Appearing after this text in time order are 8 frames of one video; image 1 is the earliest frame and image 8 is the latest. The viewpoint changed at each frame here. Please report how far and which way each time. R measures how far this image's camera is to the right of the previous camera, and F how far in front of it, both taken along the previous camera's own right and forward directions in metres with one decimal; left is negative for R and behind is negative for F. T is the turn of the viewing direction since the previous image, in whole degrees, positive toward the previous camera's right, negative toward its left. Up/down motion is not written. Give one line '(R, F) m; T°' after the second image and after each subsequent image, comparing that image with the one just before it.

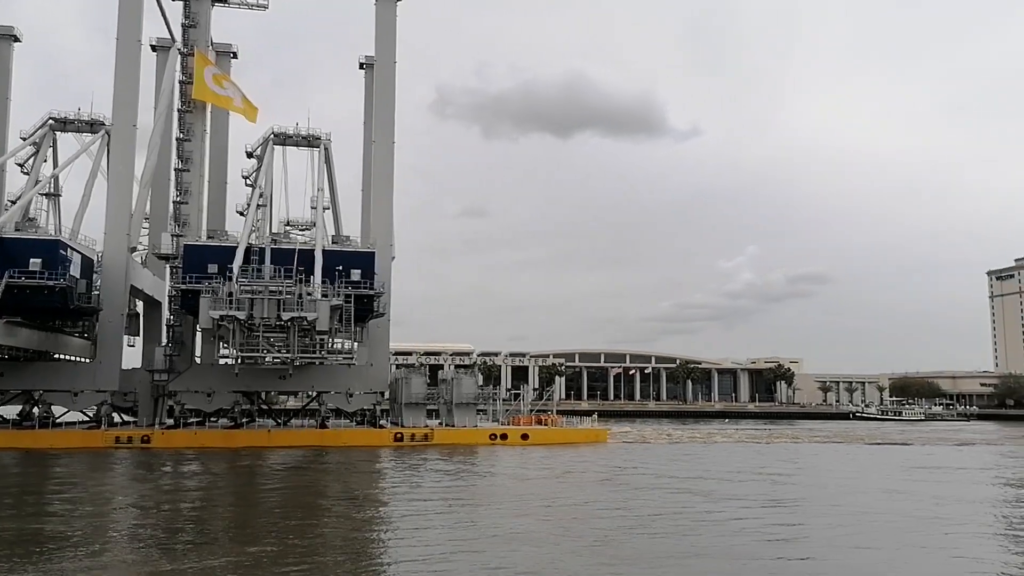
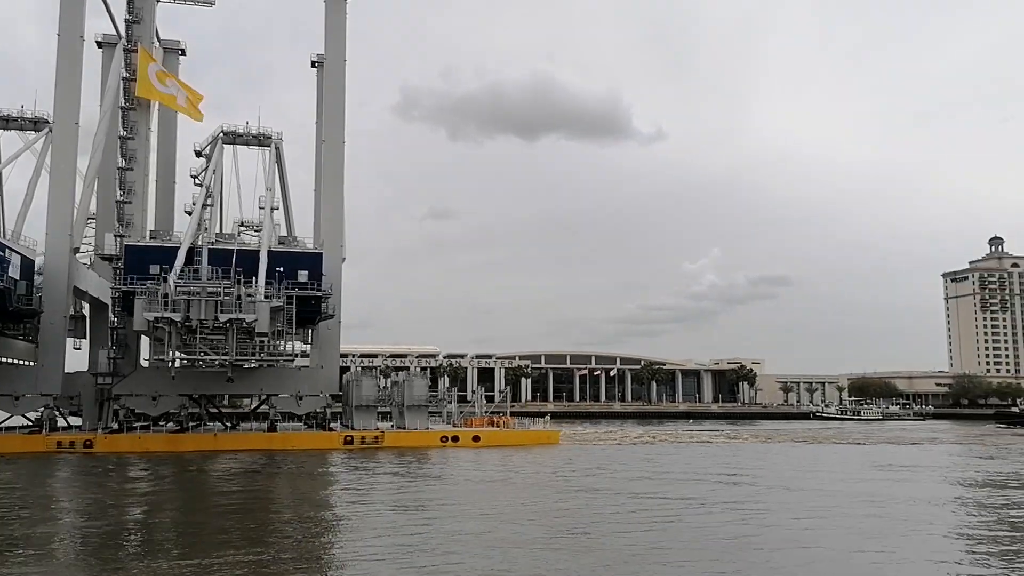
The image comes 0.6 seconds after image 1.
(+0.3, +0.2) m; +2°
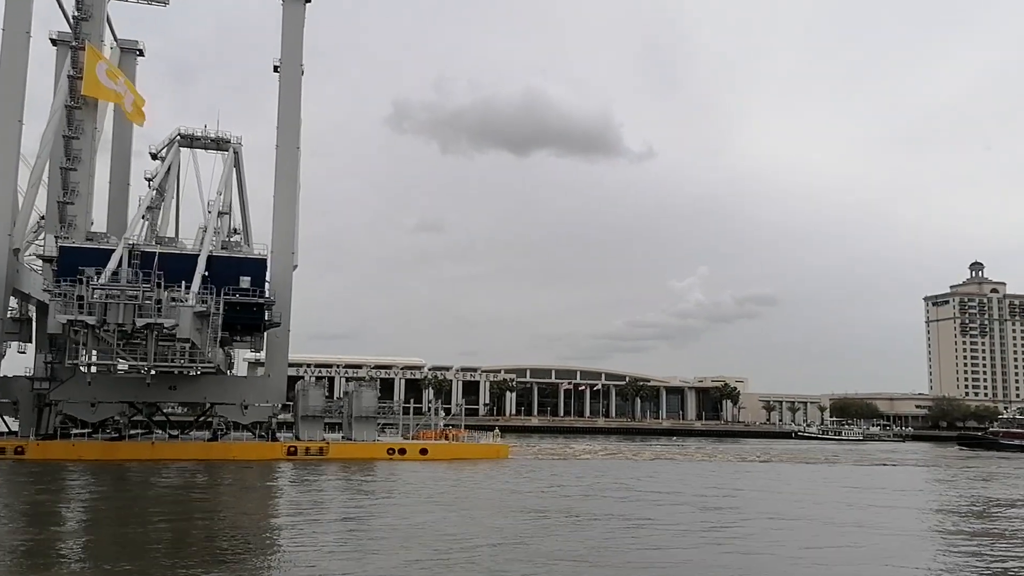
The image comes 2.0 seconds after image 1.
(+0.9, +0.5) m; +1°
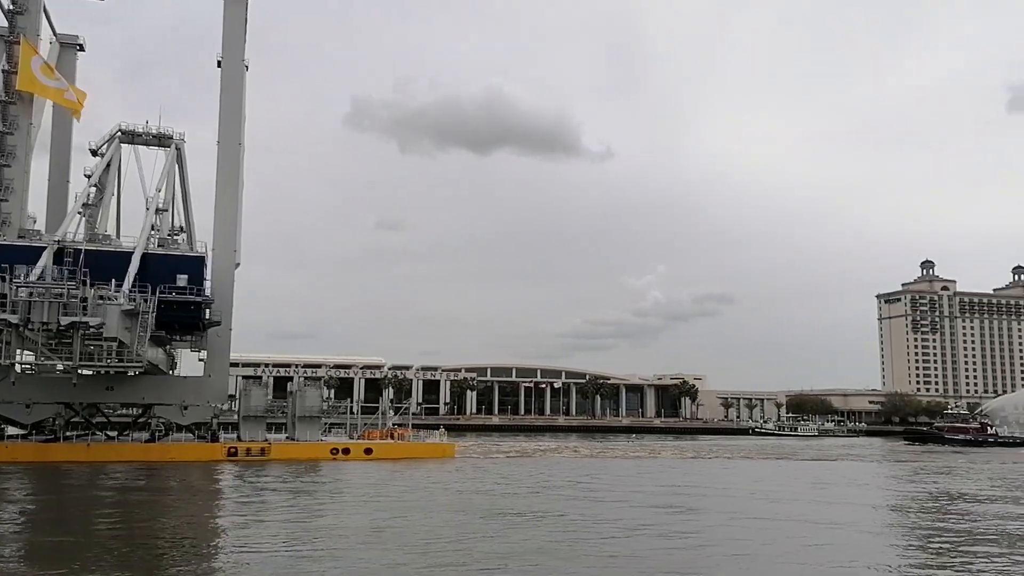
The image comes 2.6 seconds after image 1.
(+0.4, +0.2) m; +2°
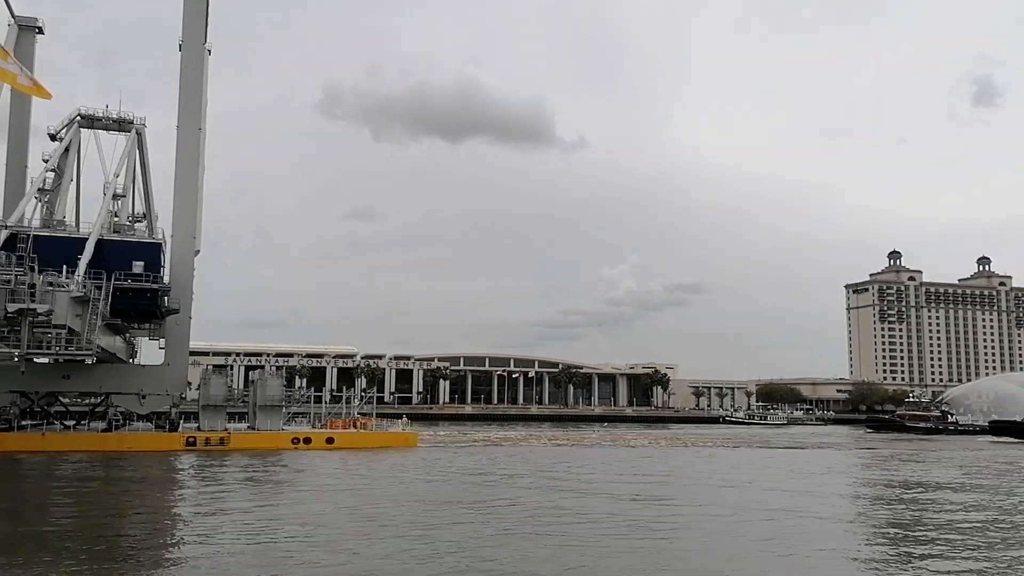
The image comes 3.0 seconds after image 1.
(+0.2, +0.2) m; +2°
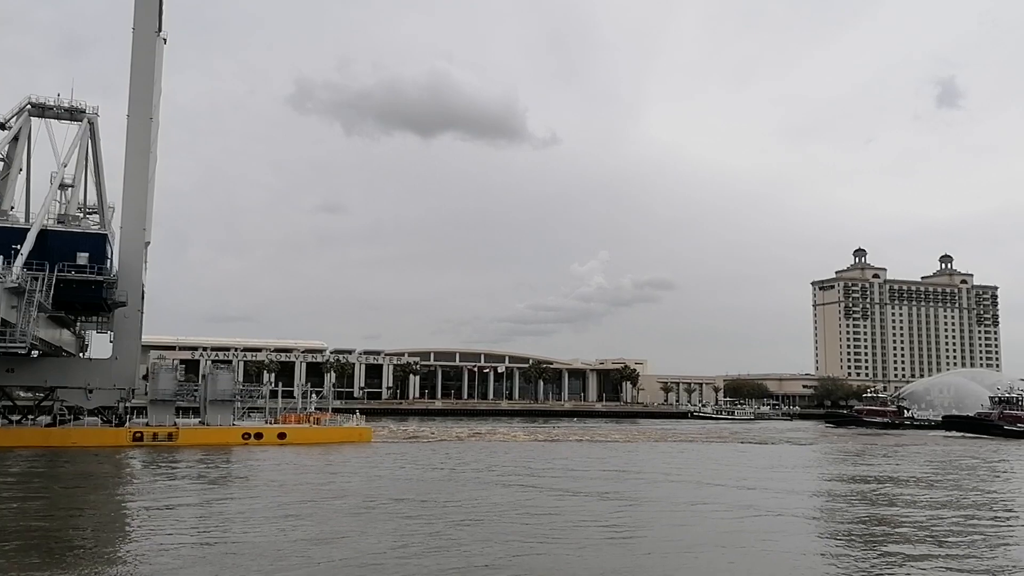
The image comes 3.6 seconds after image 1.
(+0.4, +0.2) m; +2°
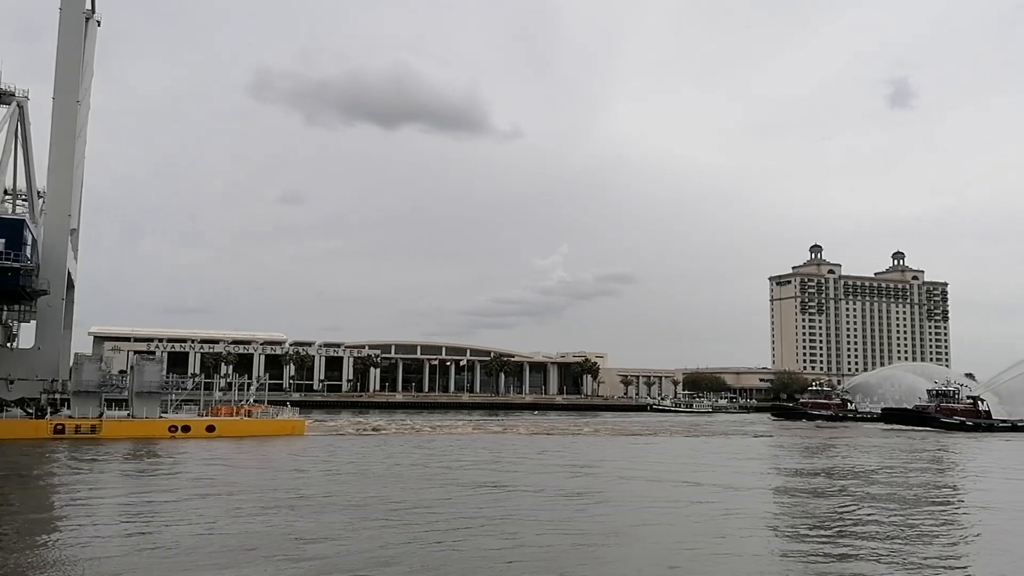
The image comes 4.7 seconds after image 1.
(+0.7, +0.4) m; +2°
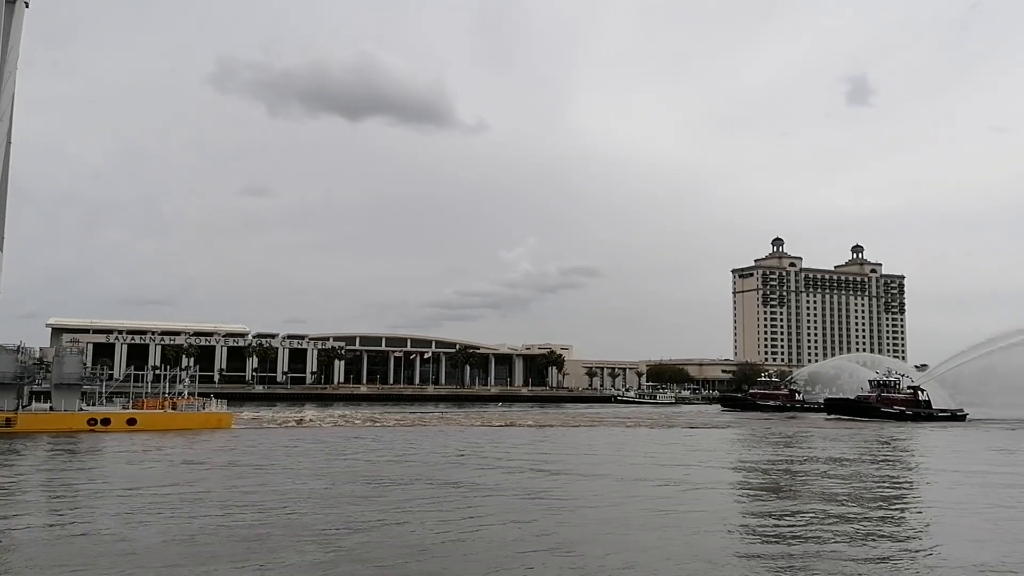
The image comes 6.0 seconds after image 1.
(+0.9, +0.5) m; +2°
